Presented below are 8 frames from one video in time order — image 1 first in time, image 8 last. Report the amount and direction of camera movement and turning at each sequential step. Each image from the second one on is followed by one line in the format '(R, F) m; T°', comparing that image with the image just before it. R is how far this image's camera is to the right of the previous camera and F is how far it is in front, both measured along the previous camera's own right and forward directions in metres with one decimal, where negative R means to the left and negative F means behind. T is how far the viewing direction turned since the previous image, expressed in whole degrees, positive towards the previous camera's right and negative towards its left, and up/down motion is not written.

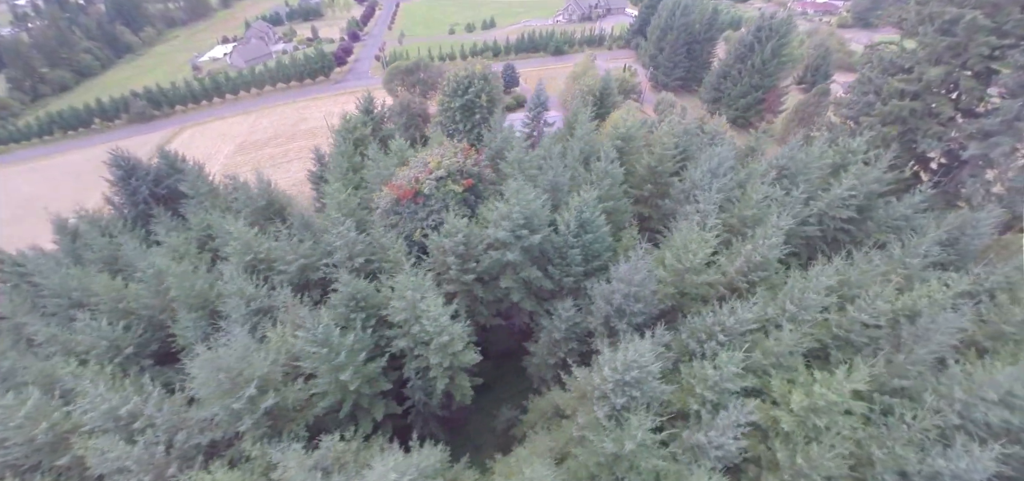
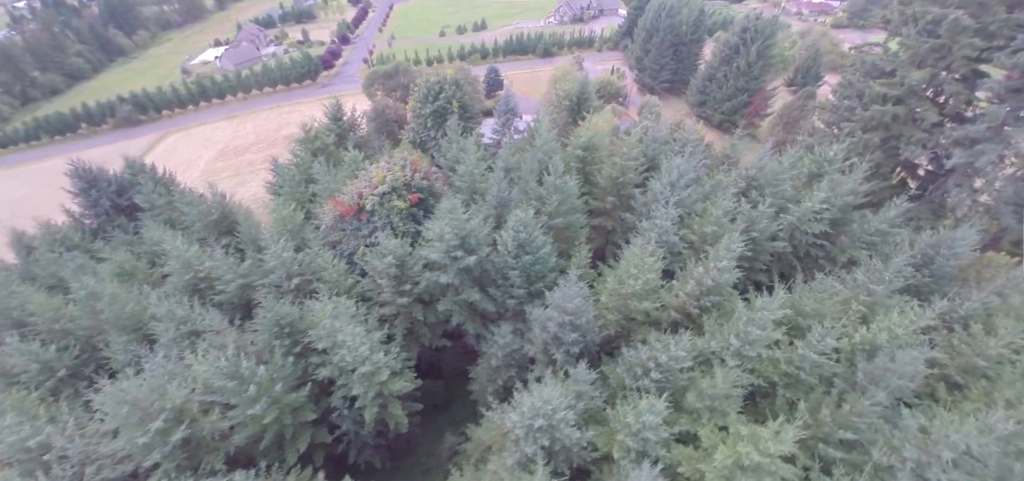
(+3.0, +1.6) m; -1°
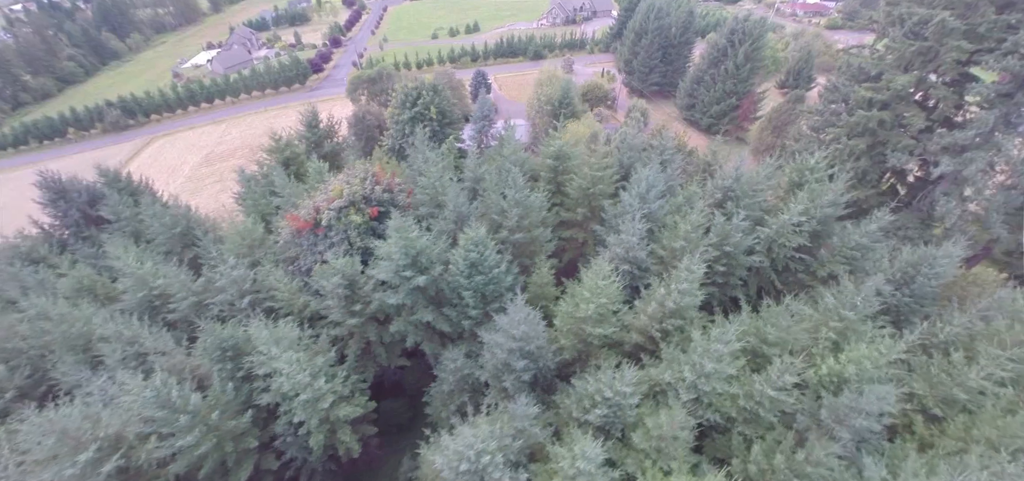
(+2.0, +1.1) m; 0°
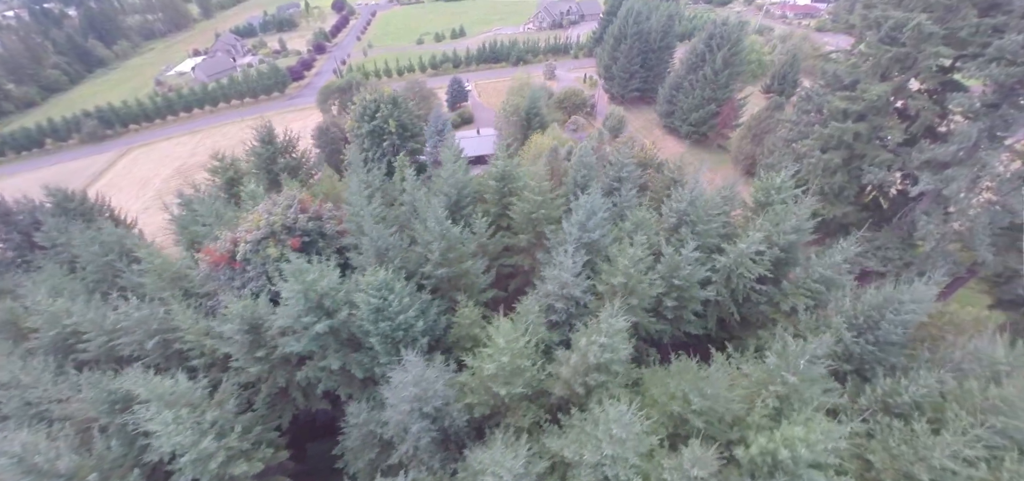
(+3.4, +2.1) m; 0°
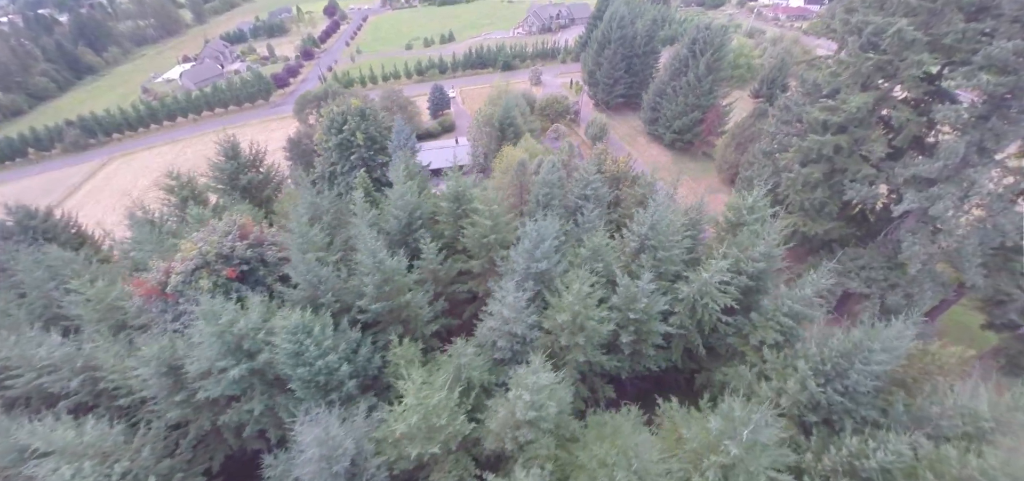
(+2.4, +1.6) m; 0°
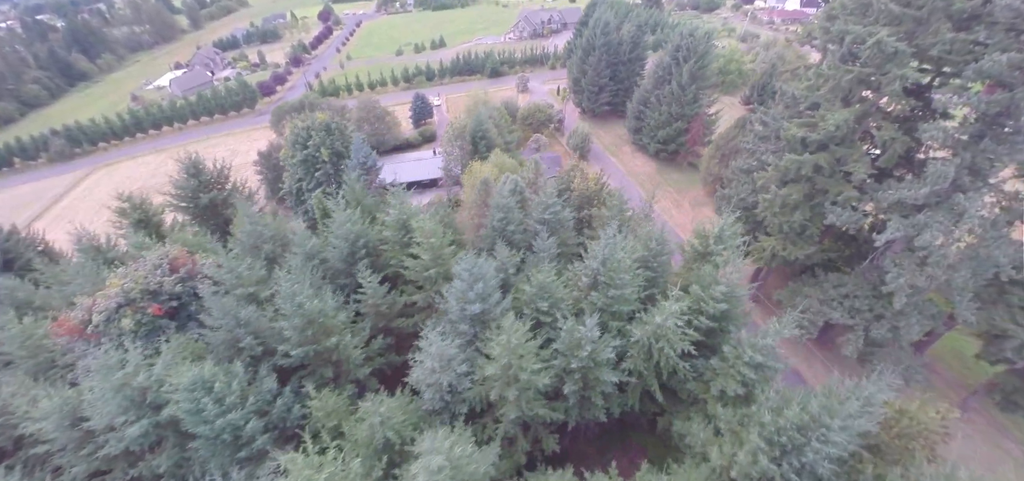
(+2.6, +1.8) m; -1°
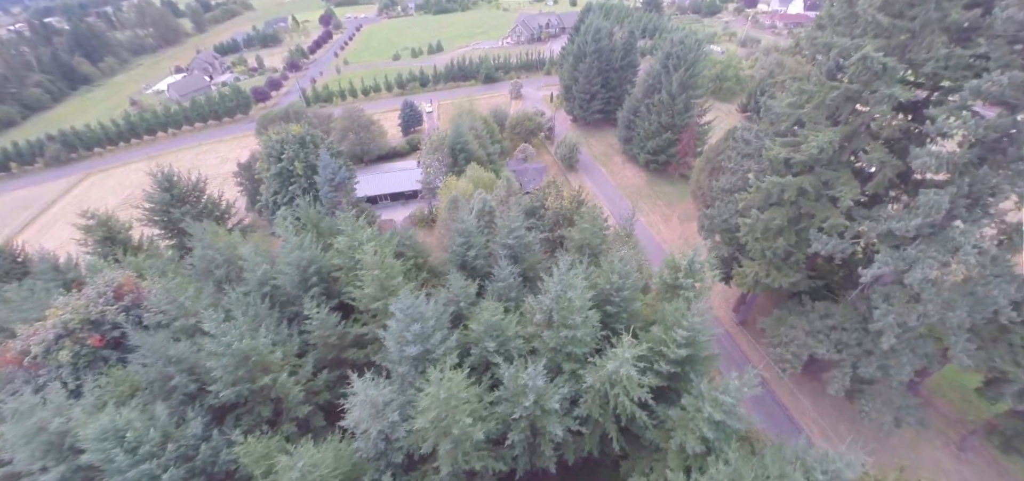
(+2.2, +1.4) m; -1°
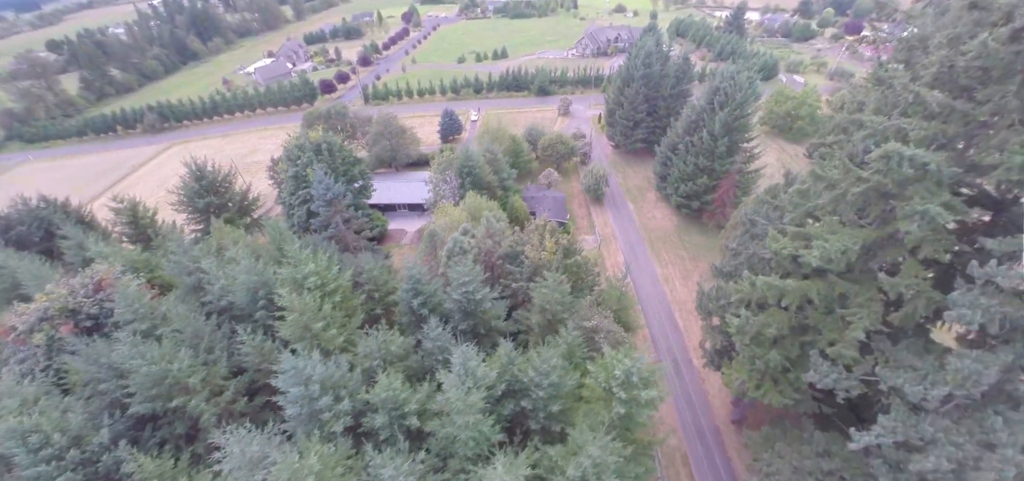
(+4.6, +2.4) m; -8°
